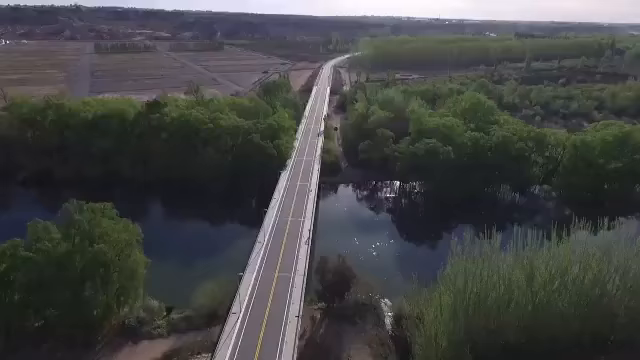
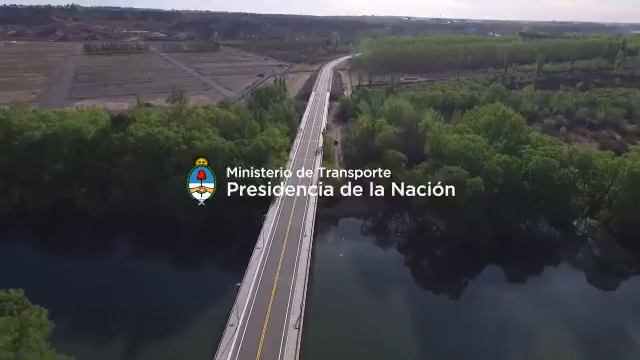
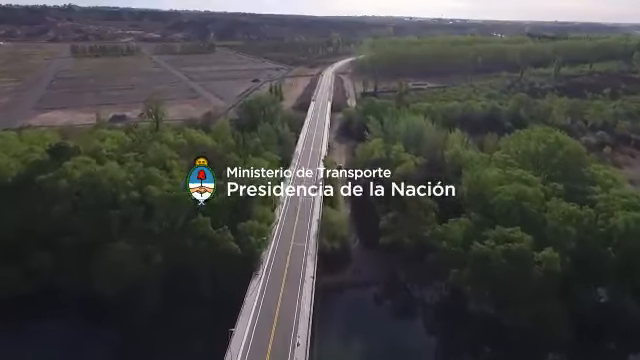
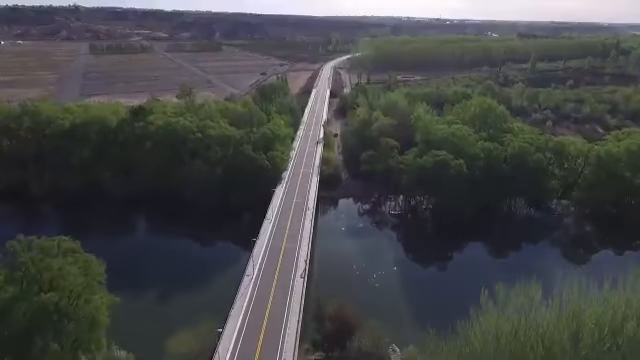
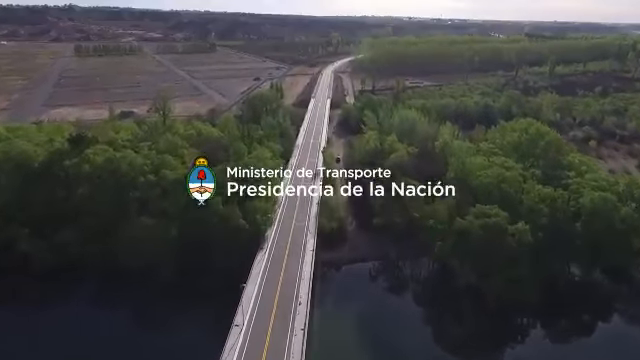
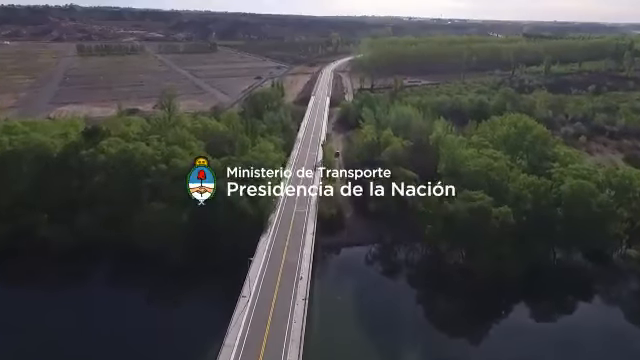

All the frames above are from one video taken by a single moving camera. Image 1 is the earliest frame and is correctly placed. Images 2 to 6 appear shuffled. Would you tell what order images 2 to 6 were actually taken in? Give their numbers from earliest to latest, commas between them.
4, 2, 6, 5, 3
